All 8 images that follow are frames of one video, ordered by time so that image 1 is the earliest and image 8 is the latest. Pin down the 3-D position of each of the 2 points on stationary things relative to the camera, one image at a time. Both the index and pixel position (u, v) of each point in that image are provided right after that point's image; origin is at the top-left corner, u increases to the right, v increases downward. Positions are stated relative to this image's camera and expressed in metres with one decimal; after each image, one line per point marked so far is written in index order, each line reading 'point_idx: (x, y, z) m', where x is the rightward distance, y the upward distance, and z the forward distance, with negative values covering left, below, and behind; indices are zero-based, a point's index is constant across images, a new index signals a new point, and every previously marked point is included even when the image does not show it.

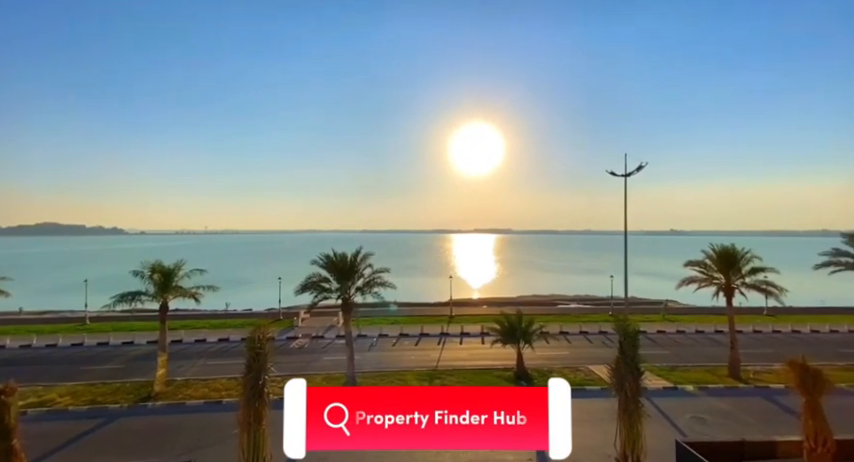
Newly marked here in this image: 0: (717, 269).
0: (+13.2, -1.7, +18.9) m
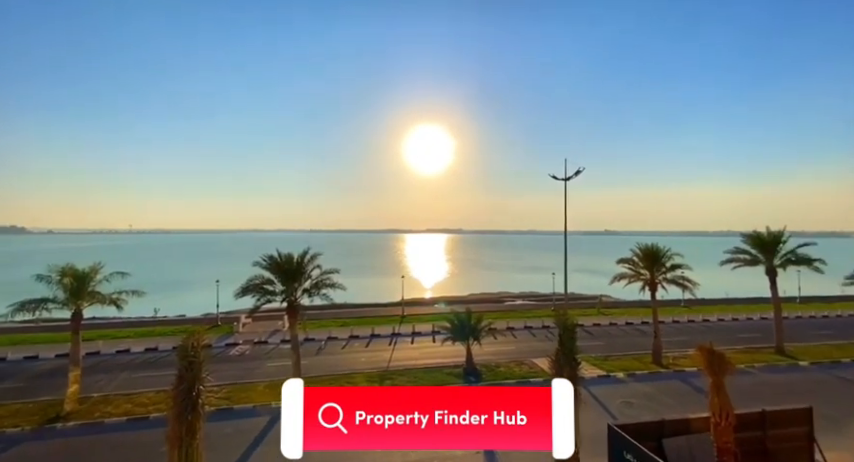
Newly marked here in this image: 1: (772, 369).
0: (+10.7, -1.7, +20.7) m
1: (+11.3, -4.5, +13.8) m
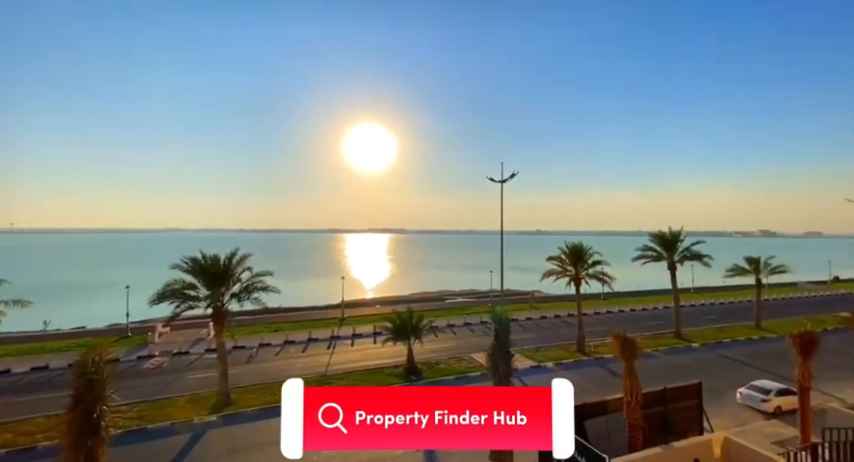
0: (+7.6, -1.7, +22.5) m
1: (+9.2, -4.5, +15.8) m
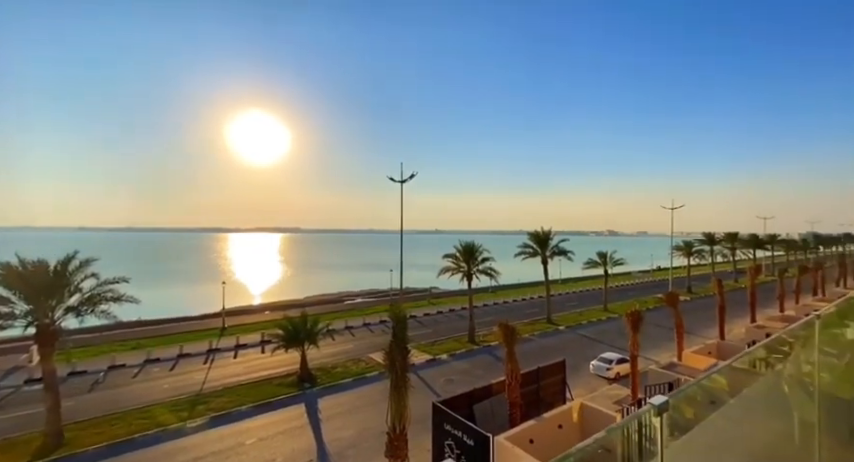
0: (+1.9, -1.7, +24.2) m
1: (+5.1, -4.5, +18.1) m
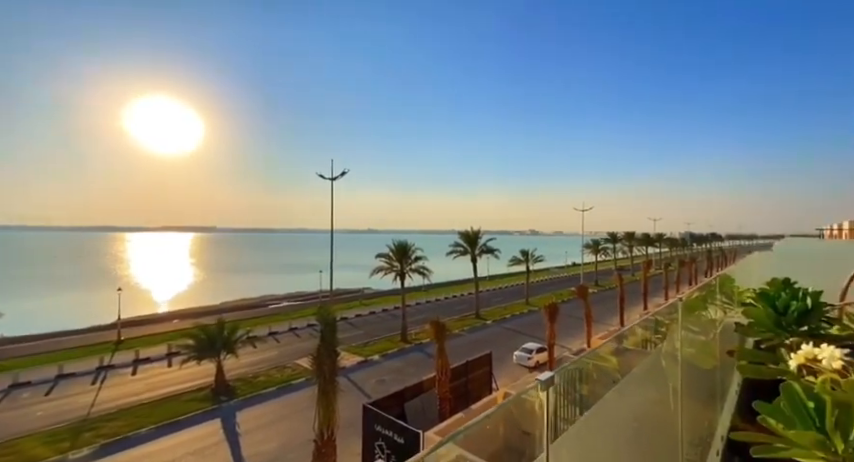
0: (-2.0, -1.6, +24.5) m
1: (+2.1, -4.5, +18.9) m
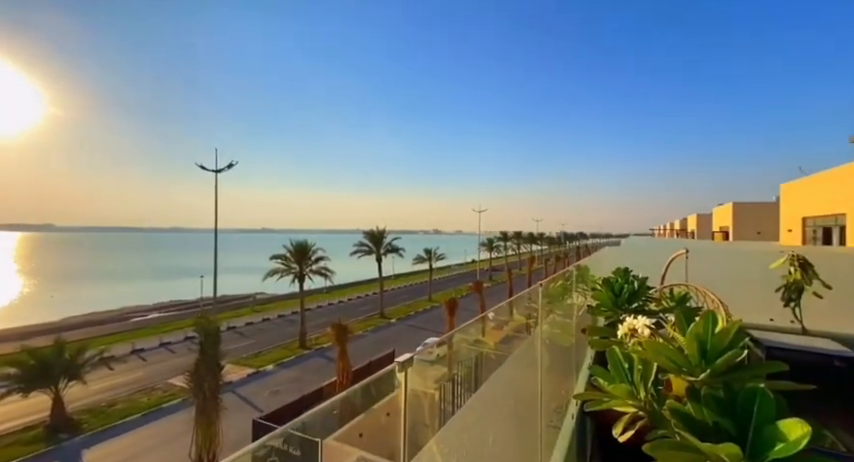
0: (-7.4, -1.6, +23.7) m
1: (-2.2, -4.5, +19.2) m
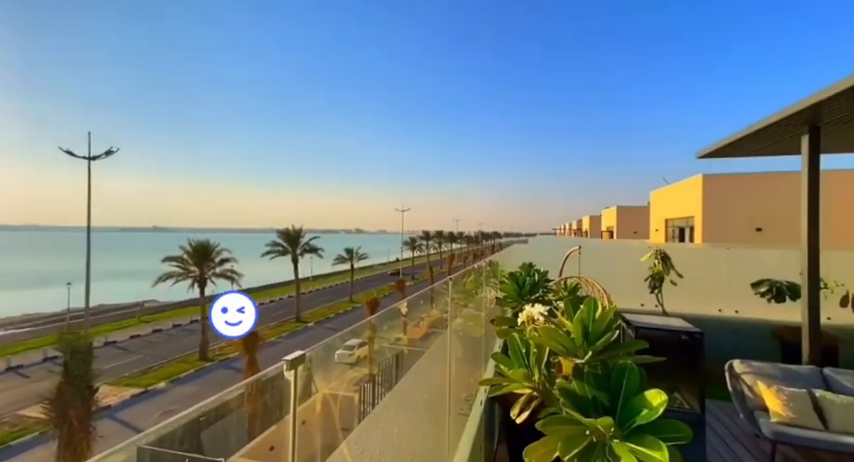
0: (-11.6, -1.6, +22.2) m
1: (-5.7, -4.4, +18.7) m
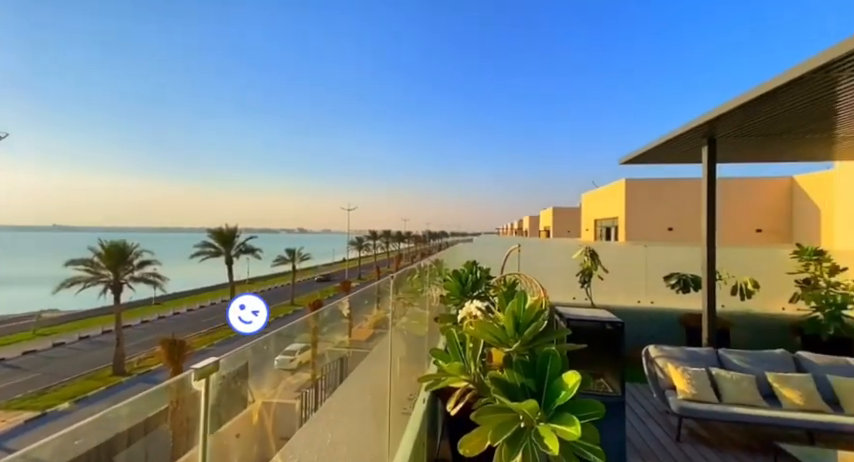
0: (-14.3, -1.6, +20.6) m
1: (-8.0, -4.4, +17.9) m
